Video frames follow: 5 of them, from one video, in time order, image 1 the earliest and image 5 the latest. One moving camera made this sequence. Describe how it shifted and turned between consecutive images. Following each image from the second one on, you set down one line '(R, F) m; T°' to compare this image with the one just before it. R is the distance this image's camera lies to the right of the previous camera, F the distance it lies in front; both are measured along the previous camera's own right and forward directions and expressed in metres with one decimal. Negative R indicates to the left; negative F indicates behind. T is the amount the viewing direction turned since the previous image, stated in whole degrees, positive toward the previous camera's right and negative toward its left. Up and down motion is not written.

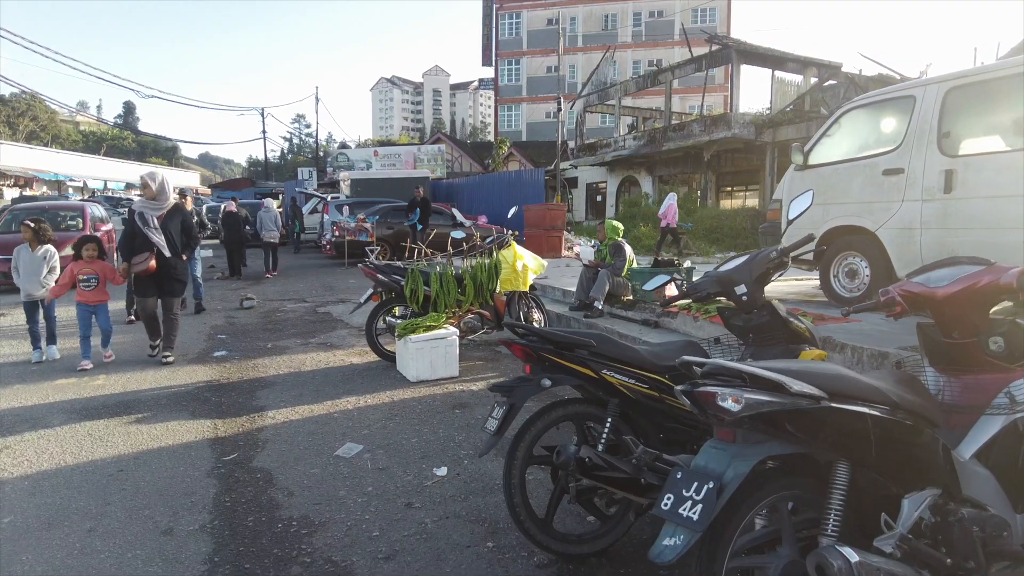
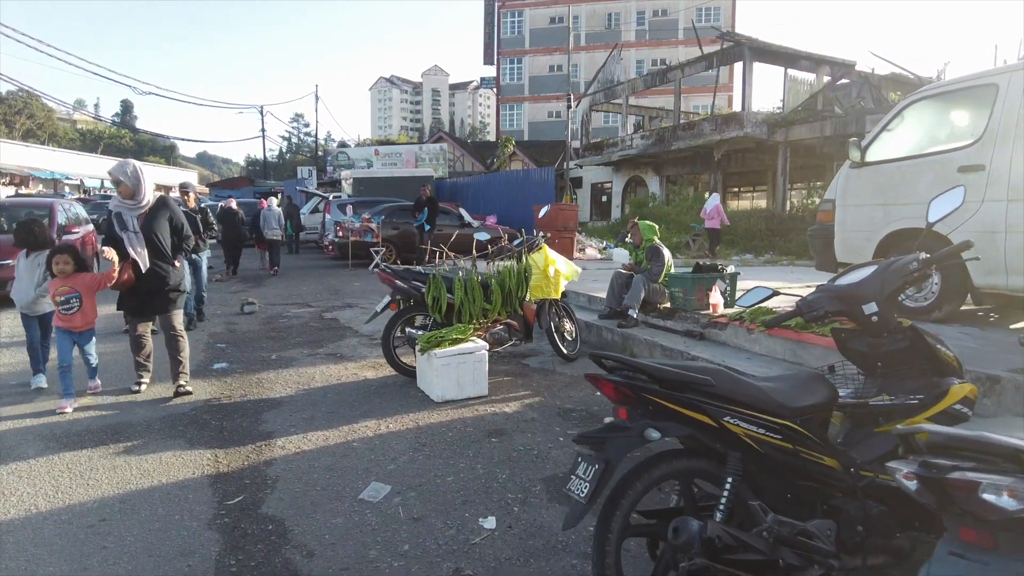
(-0.3, +0.6) m; 0°
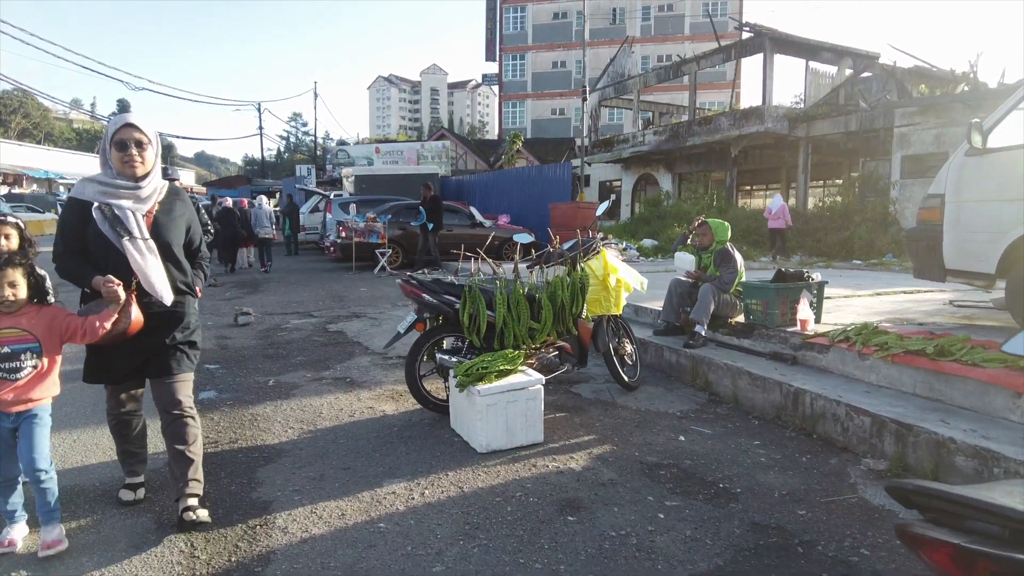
(-0.4, +1.1) m; 0°
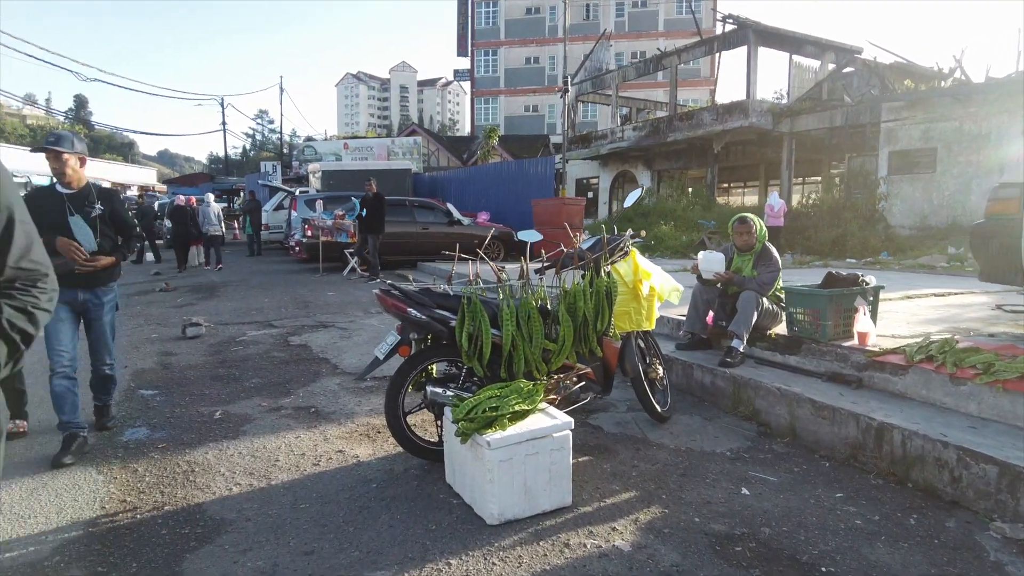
(-0.2, +1.0) m; +3°
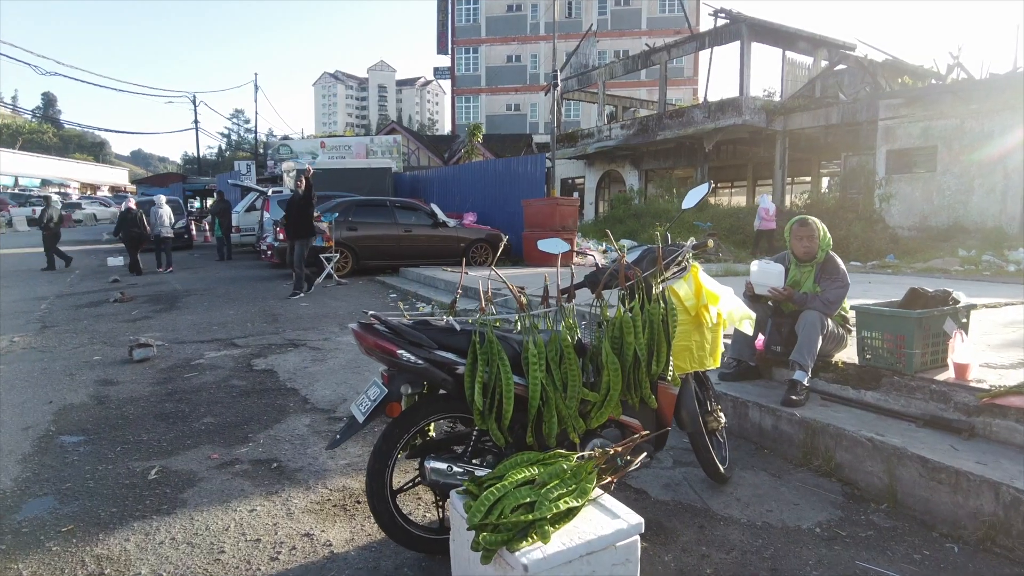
(-0.2, +0.9) m; +2°
